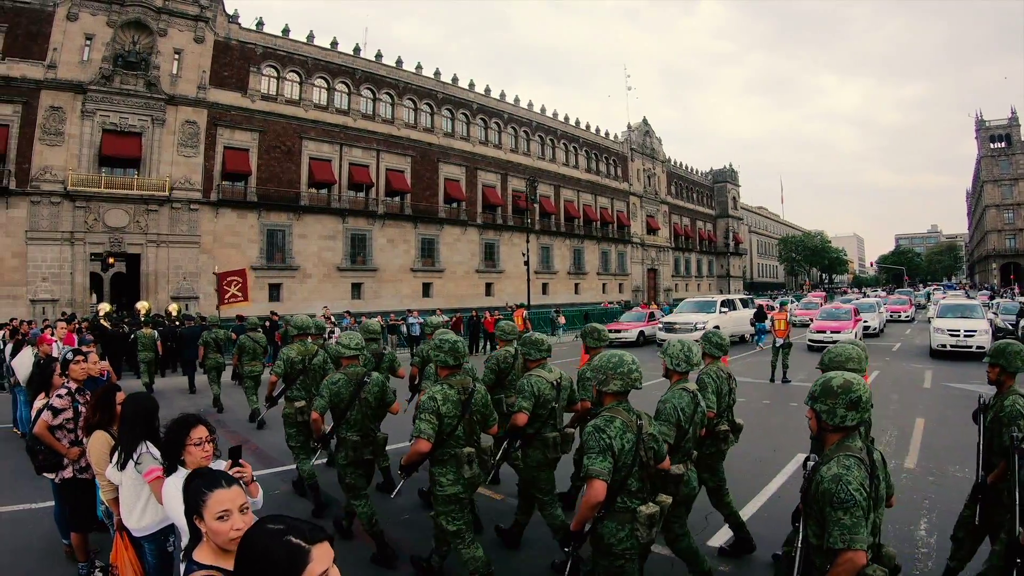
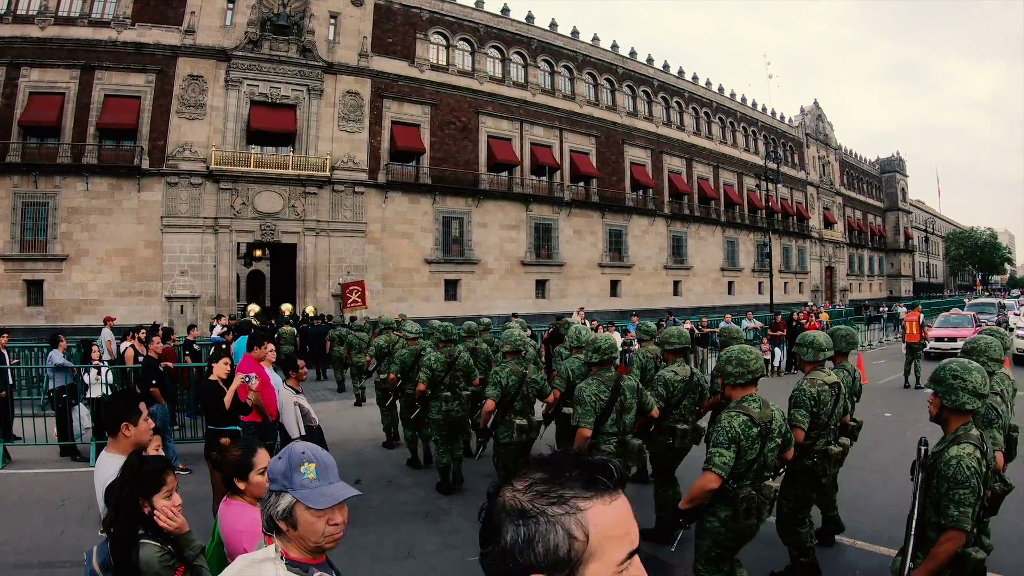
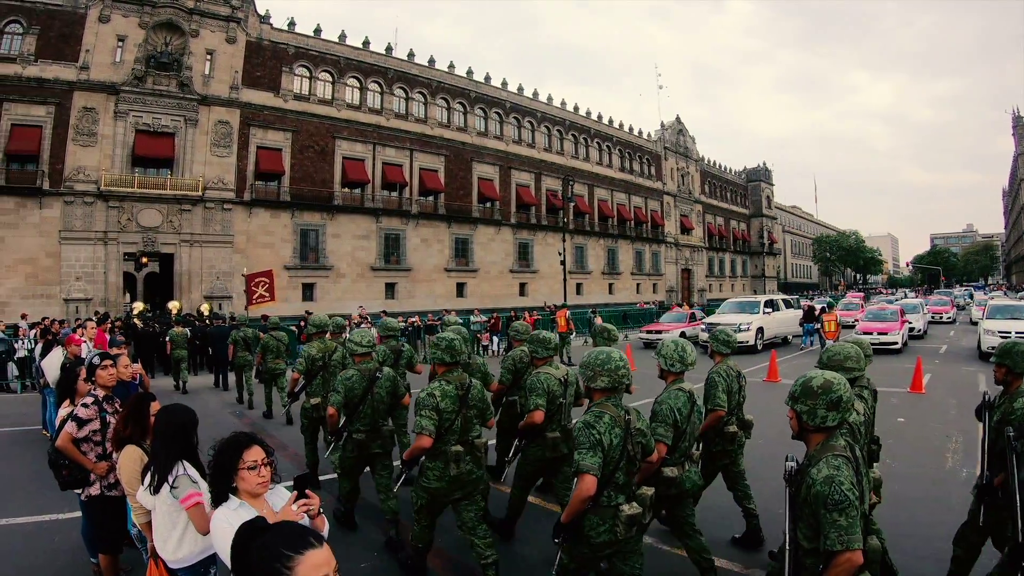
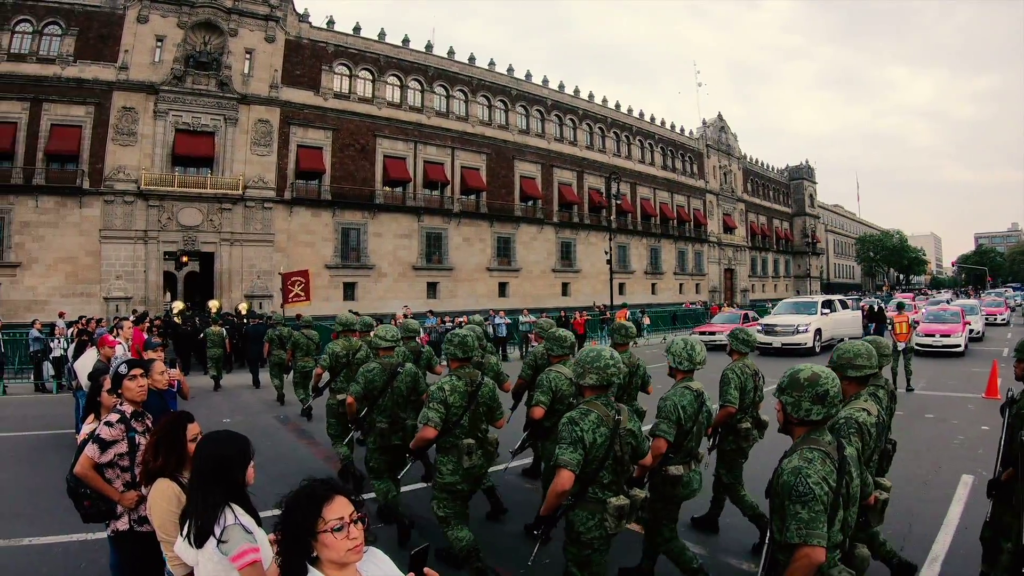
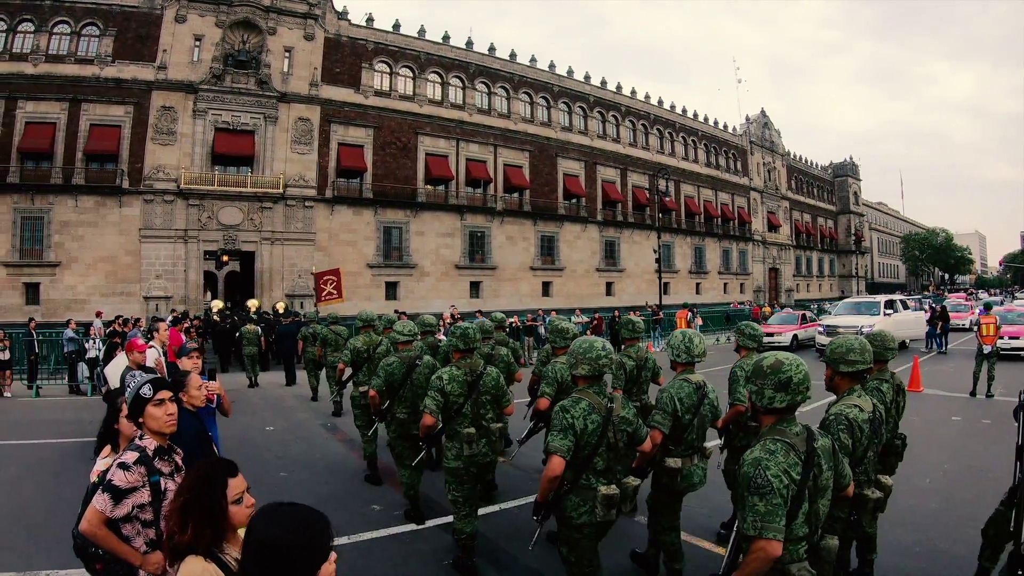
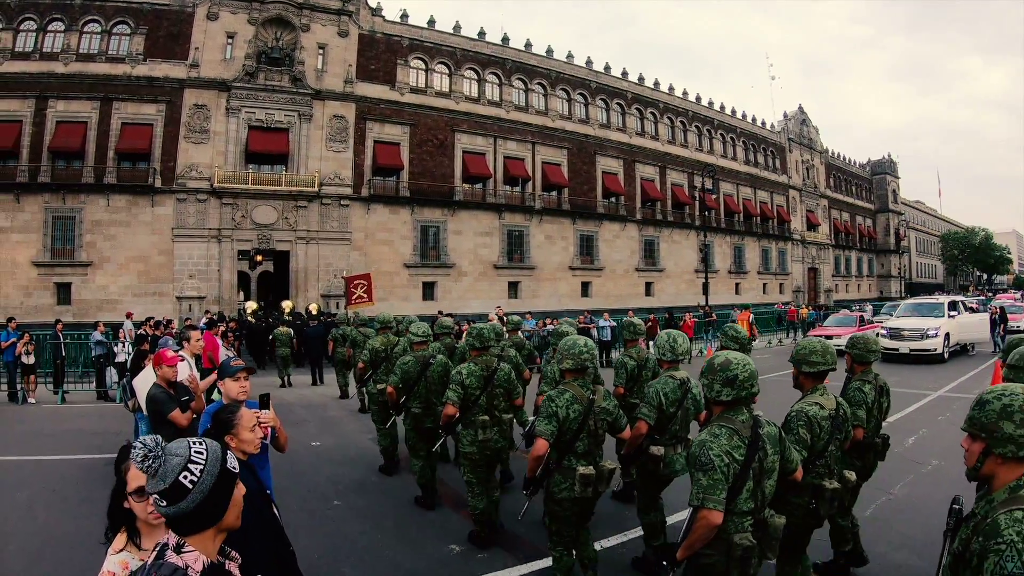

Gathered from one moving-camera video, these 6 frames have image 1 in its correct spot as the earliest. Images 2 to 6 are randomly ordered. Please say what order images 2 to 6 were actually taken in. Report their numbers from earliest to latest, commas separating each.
3, 4, 5, 6, 2
